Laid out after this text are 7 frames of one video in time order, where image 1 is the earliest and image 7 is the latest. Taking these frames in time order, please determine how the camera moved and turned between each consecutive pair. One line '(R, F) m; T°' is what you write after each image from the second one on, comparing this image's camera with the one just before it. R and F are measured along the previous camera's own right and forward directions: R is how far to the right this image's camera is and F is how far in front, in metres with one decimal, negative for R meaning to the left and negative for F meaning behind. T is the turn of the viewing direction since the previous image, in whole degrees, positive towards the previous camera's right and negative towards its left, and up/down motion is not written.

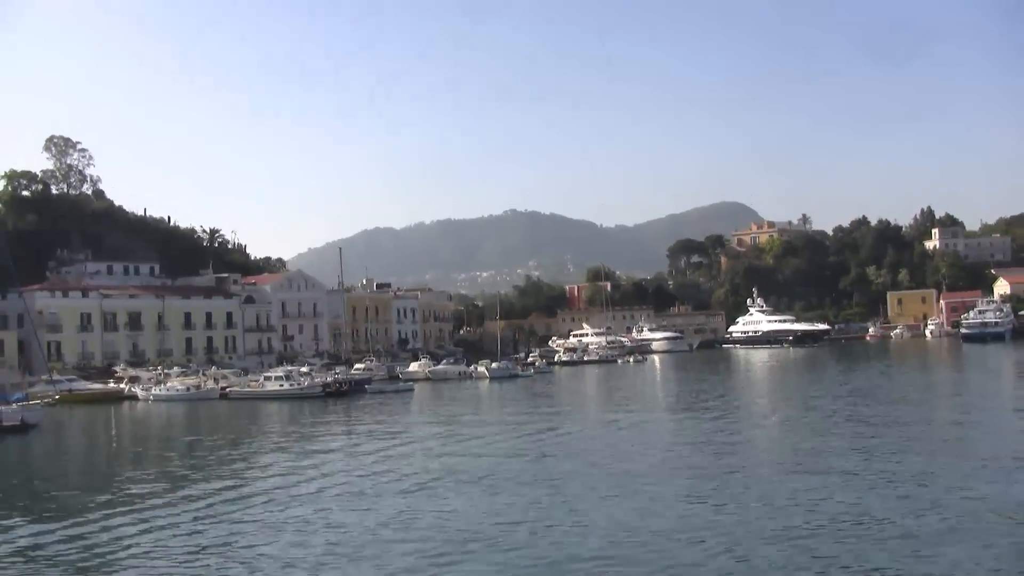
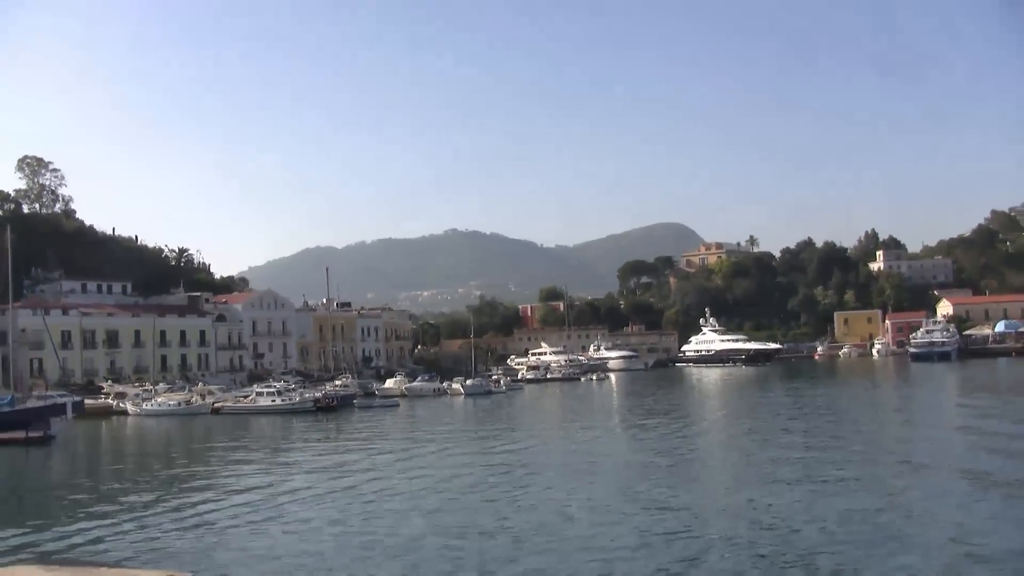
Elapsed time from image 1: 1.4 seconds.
(-1.6, -1.8) m; +3°
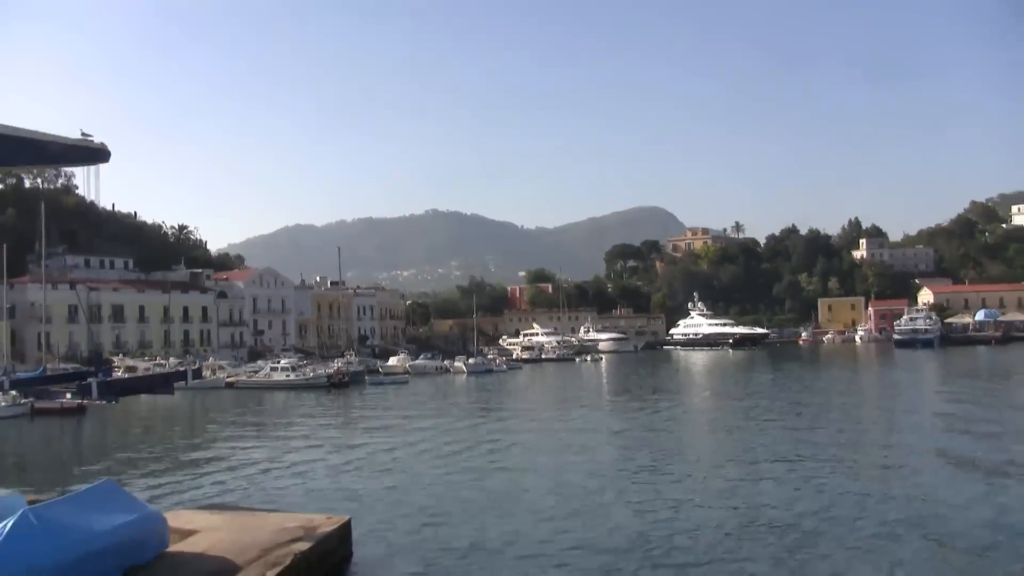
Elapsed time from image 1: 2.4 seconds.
(-1.2, -1.0) m; +1°
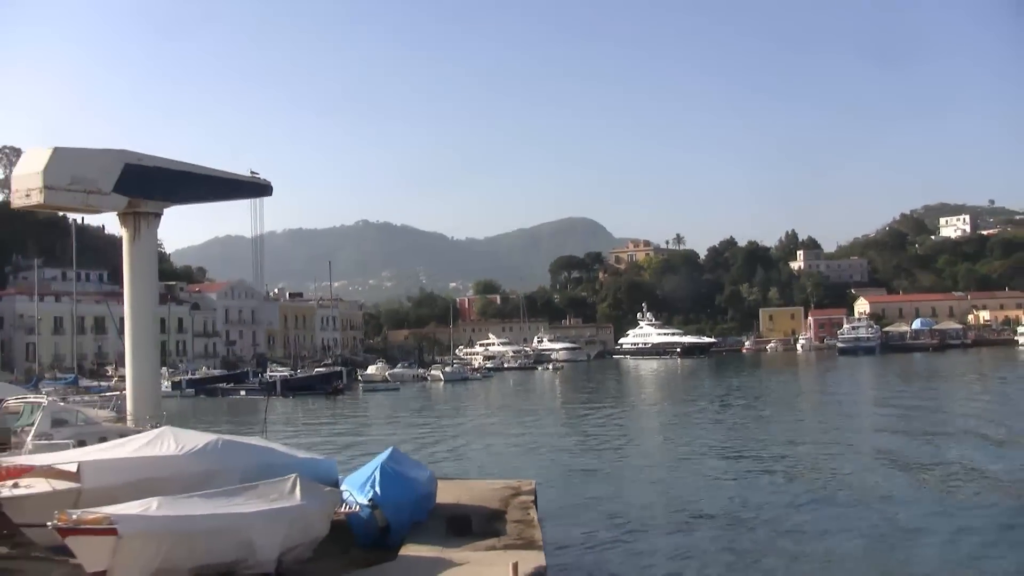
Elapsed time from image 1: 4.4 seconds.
(-2.4, -2.3) m; +4°
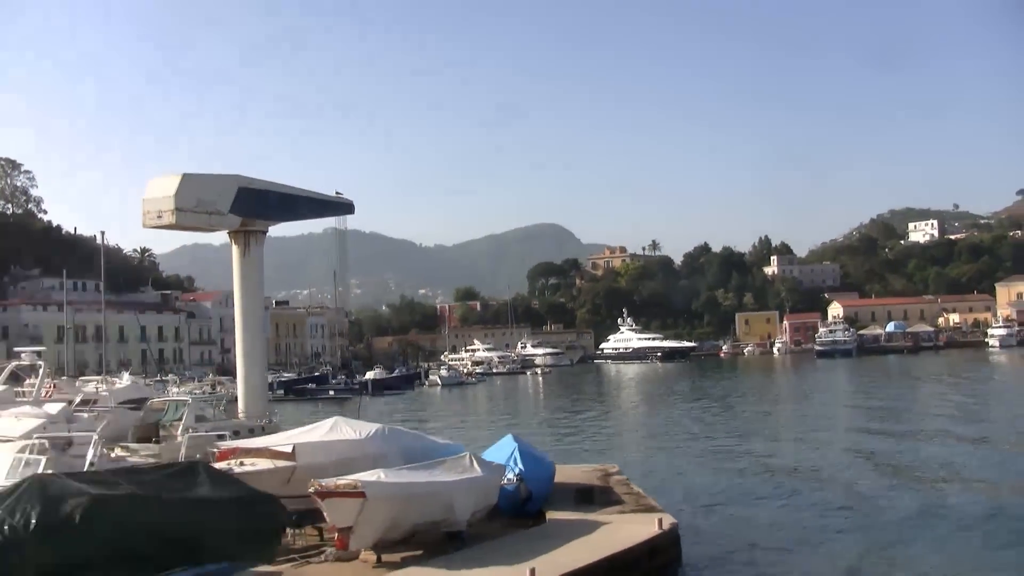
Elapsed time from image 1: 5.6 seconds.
(-1.5, -1.5) m; +2°
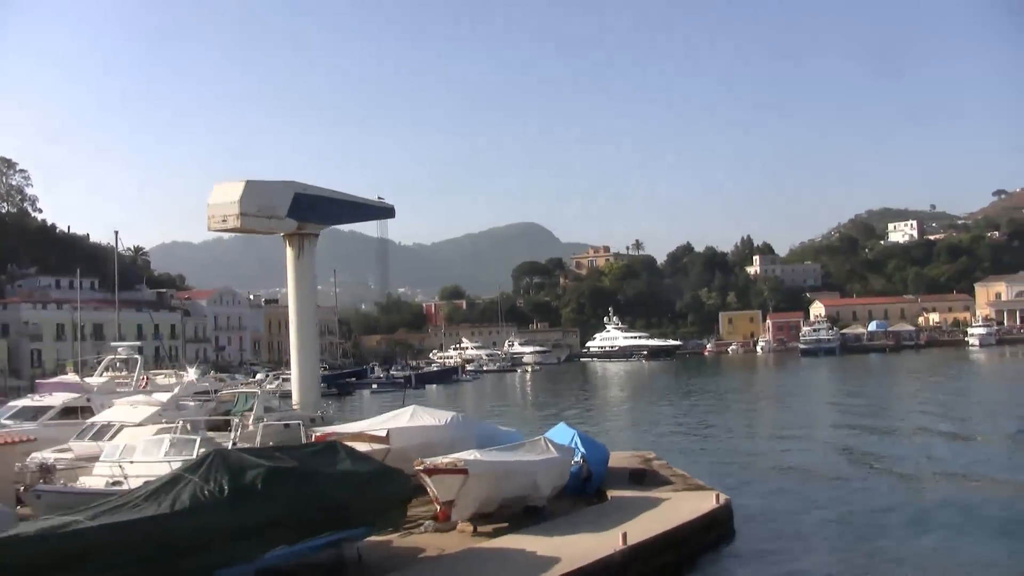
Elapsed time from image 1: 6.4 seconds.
(-0.9, -0.9) m; +1°
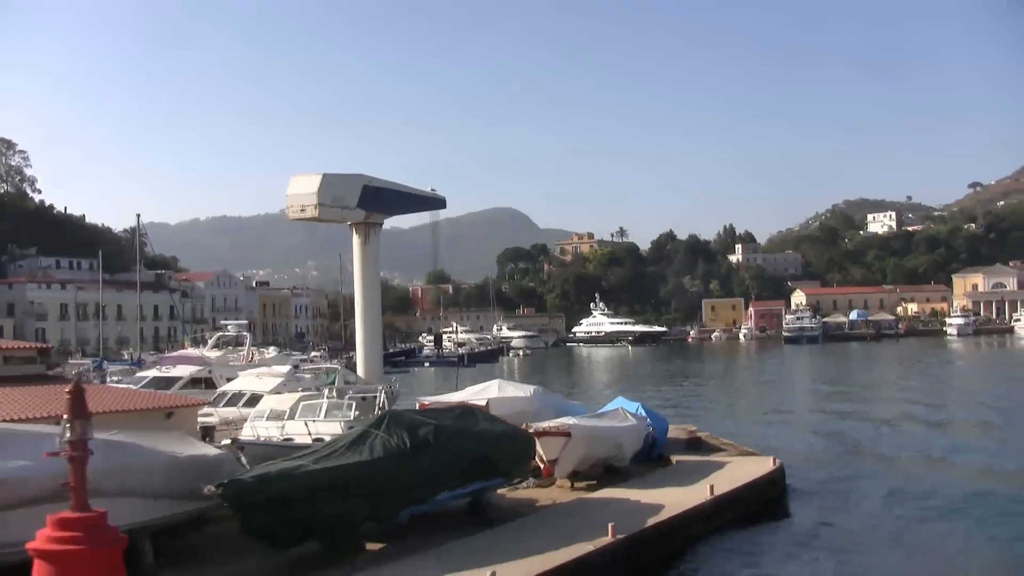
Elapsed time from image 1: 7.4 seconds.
(-1.2, -1.3) m; +1°
